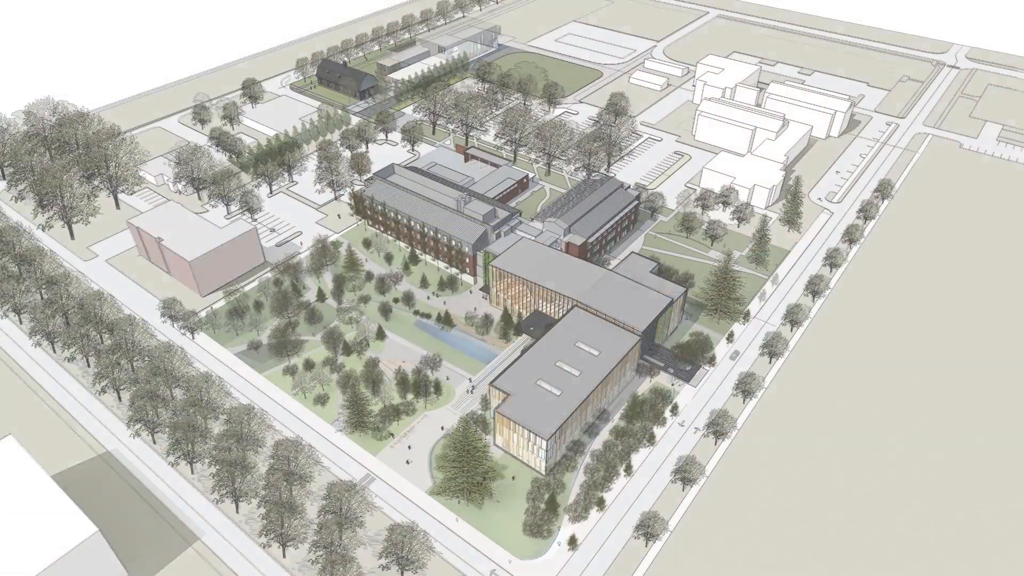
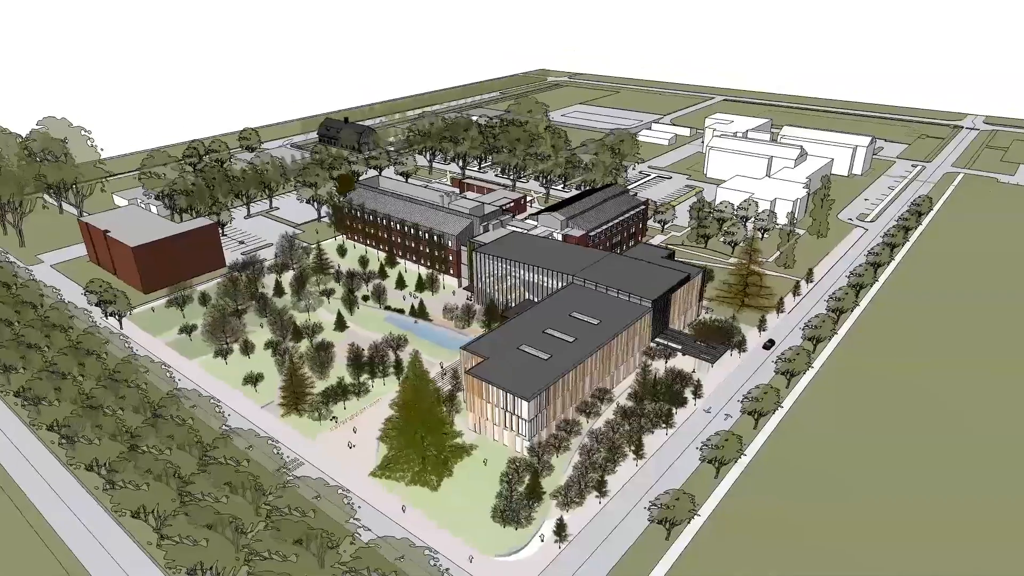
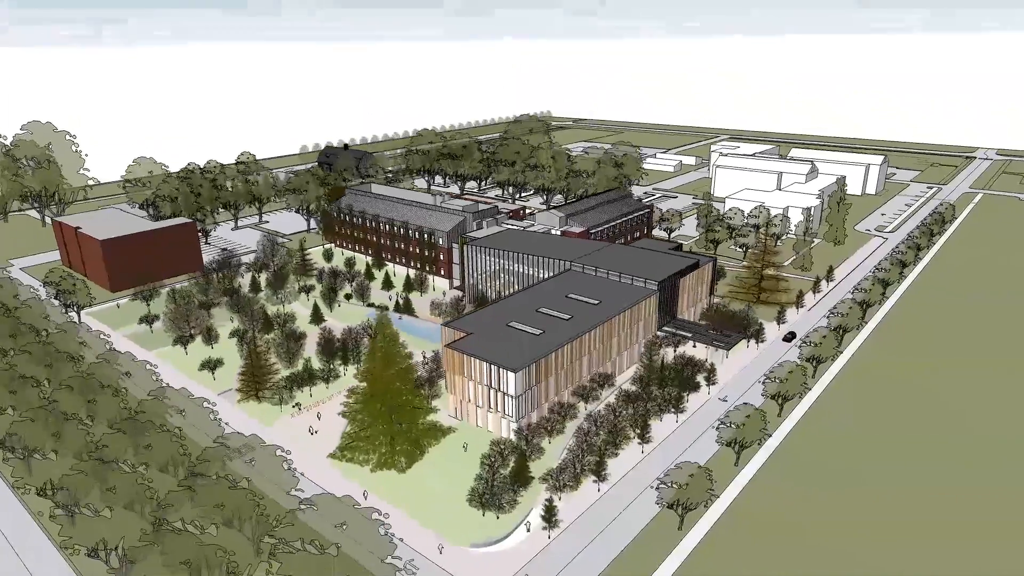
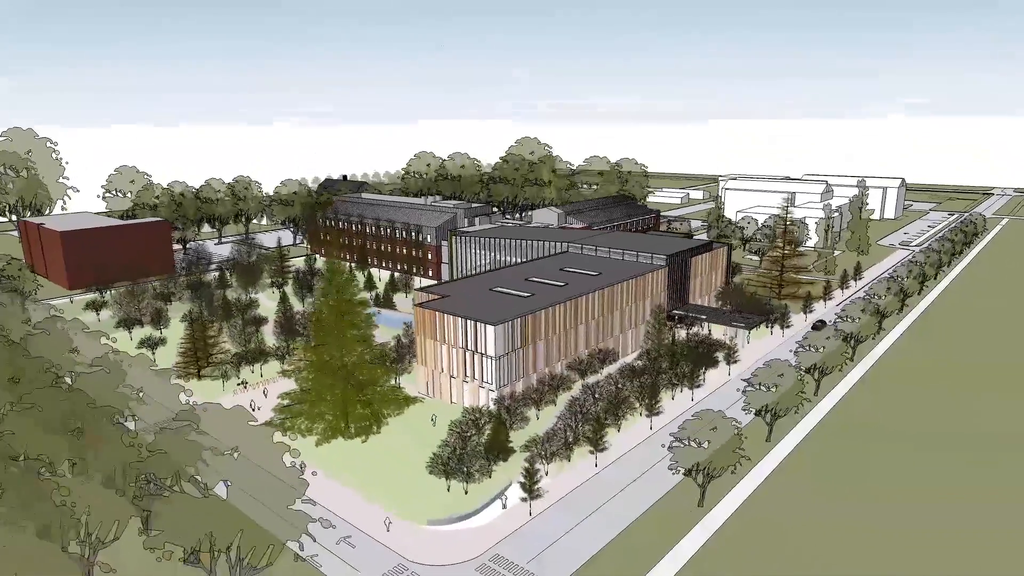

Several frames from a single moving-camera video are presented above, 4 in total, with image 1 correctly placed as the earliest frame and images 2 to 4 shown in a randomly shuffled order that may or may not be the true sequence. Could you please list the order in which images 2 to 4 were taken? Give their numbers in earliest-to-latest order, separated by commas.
2, 3, 4
